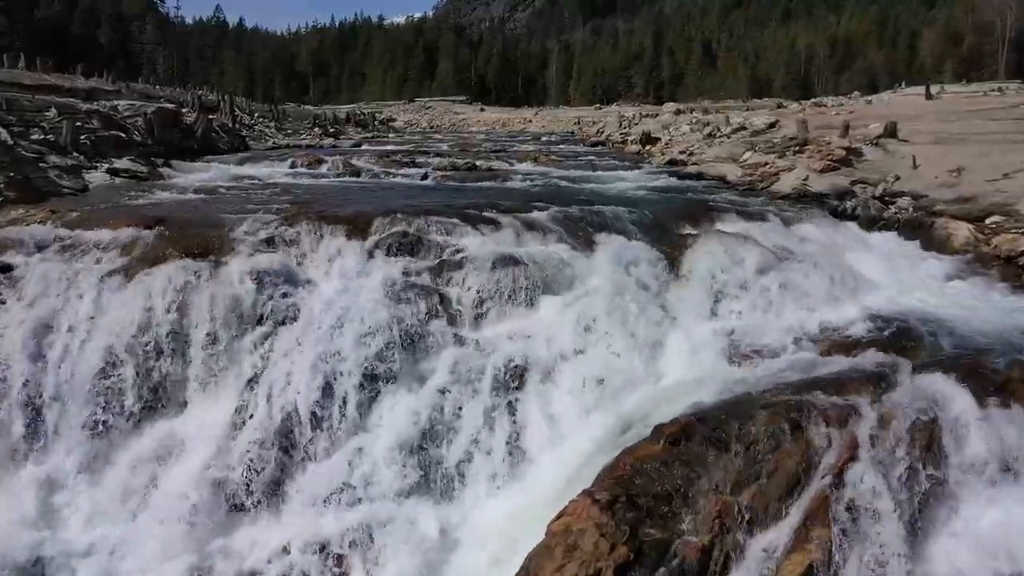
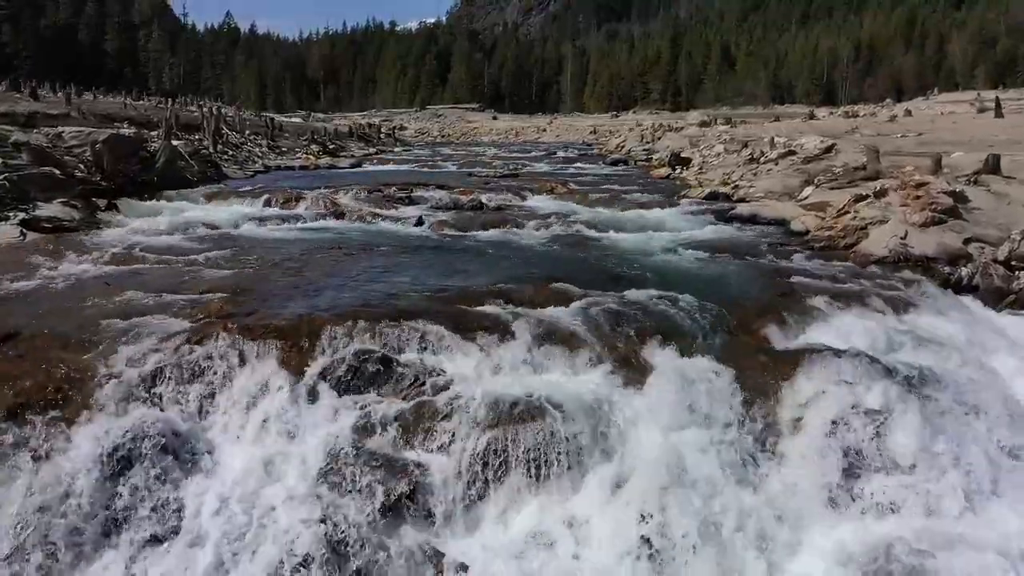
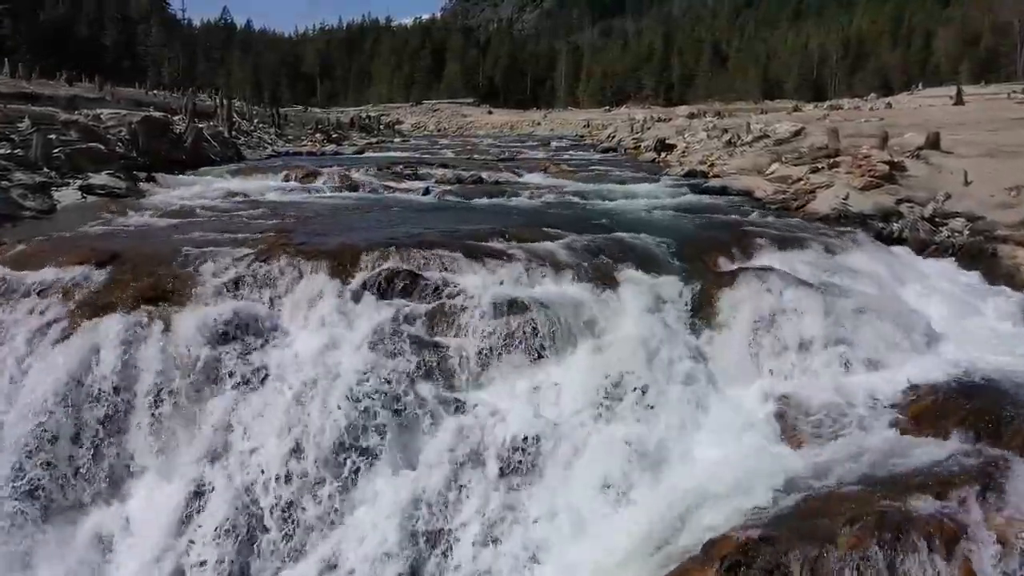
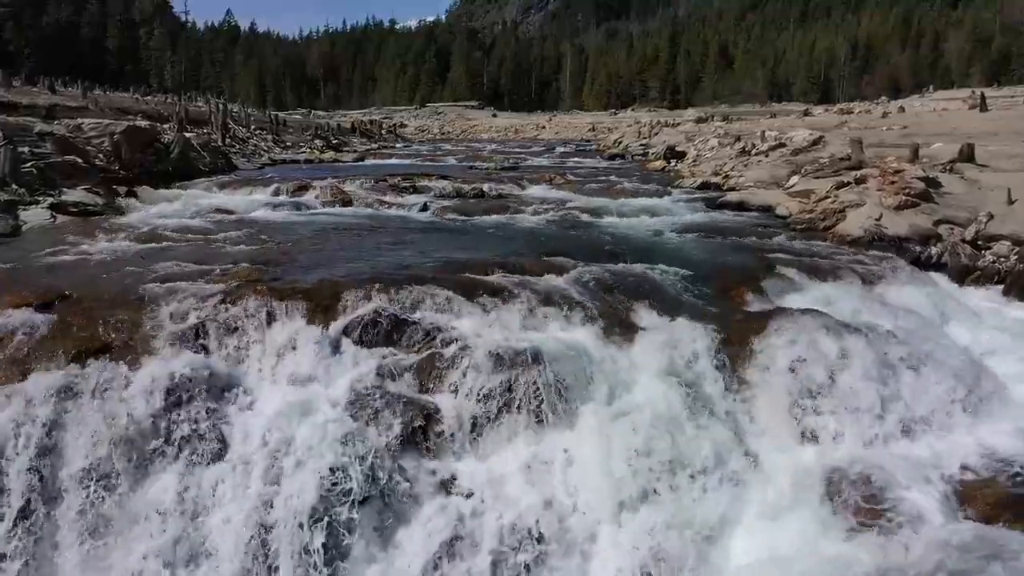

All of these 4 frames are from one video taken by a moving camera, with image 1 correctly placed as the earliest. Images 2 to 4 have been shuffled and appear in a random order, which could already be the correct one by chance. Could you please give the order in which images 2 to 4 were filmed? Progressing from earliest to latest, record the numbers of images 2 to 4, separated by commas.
3, 4, 2
